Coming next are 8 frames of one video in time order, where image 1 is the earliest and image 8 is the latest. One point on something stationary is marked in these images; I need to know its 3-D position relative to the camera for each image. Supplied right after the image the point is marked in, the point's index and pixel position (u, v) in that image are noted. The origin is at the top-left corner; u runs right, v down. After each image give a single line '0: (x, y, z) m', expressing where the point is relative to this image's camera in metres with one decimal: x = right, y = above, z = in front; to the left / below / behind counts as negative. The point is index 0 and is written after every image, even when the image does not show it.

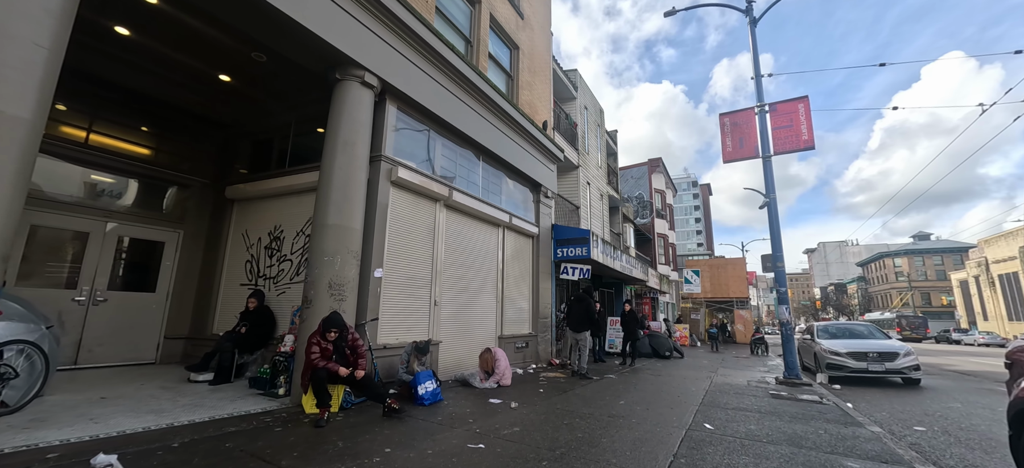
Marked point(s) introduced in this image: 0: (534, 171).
0: (+0.6, +1.7, +10.8) m
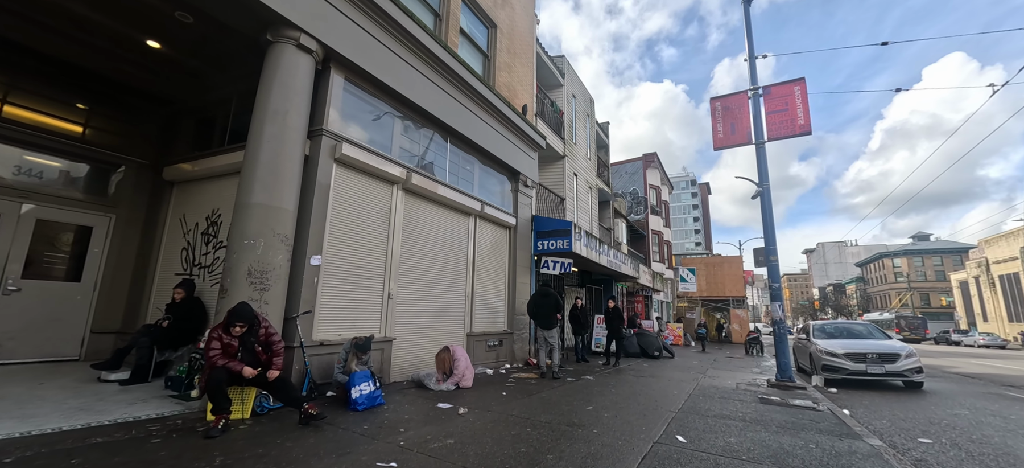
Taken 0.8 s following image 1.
0: (0.0, +2.0, +10.1) m
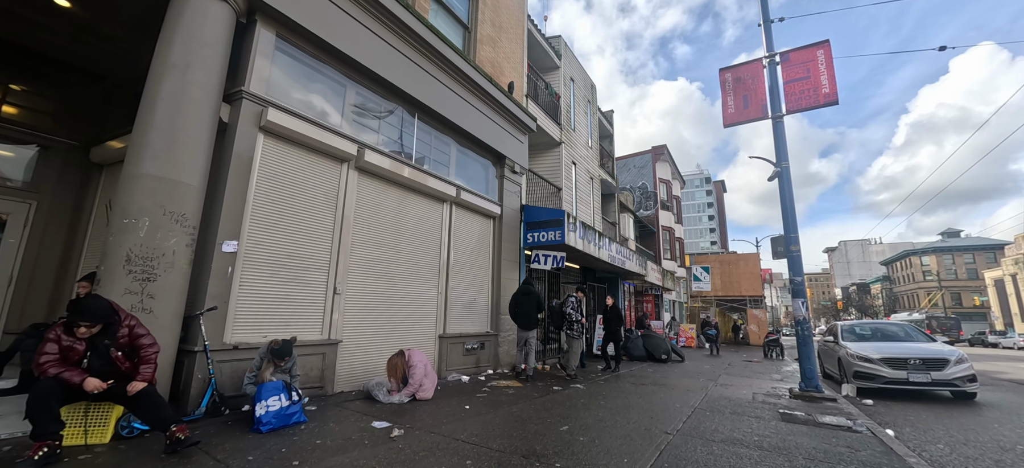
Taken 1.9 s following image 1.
0: (-0.4, +2.2, +9.1) m
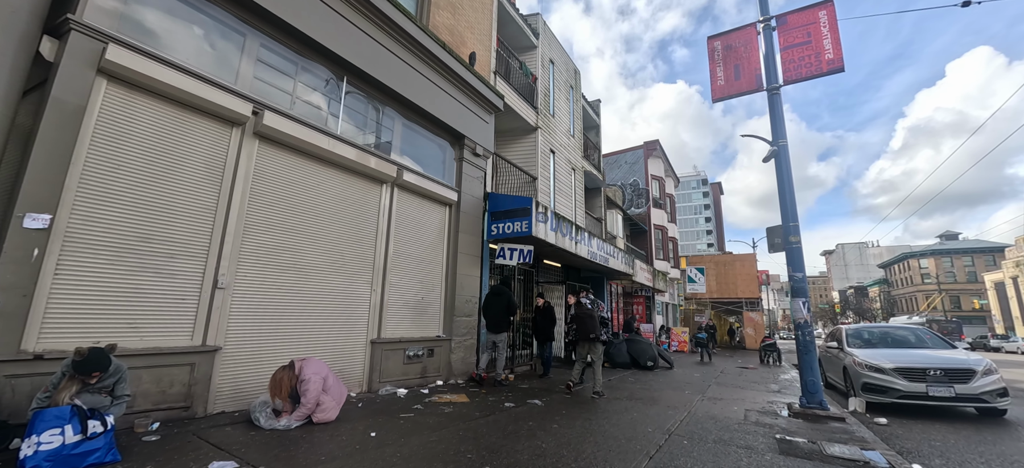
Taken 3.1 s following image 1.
0: (-1.2, +2.4, +8.0) m
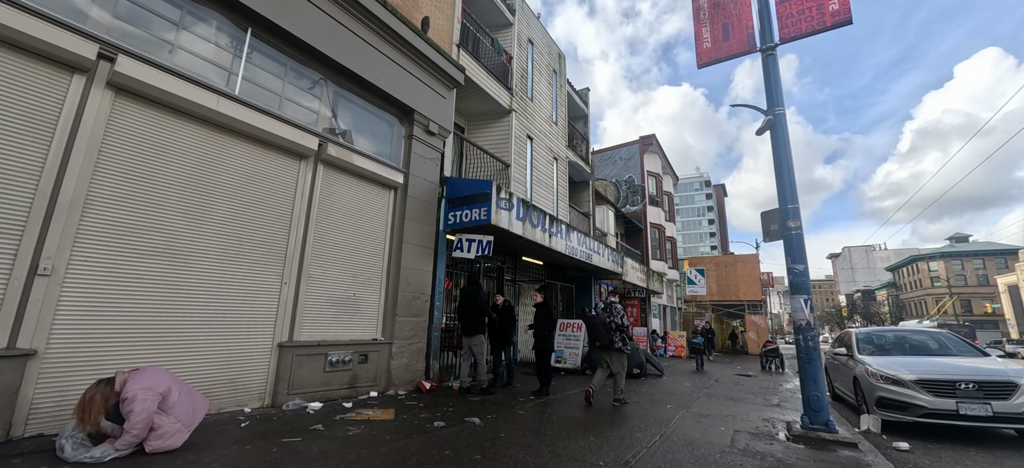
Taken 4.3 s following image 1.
0: (-1.9, +2.6, +7.0) m
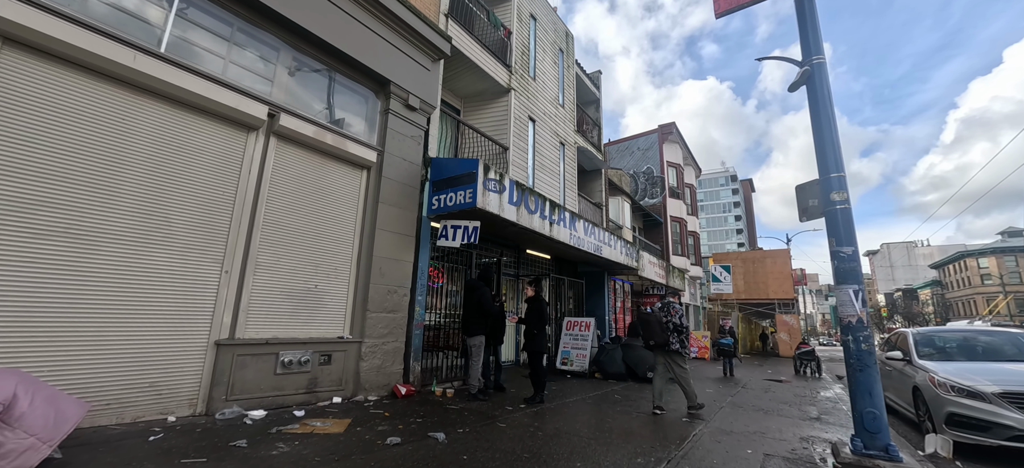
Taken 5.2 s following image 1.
0: (-2.1, +2.8, +6.3) m
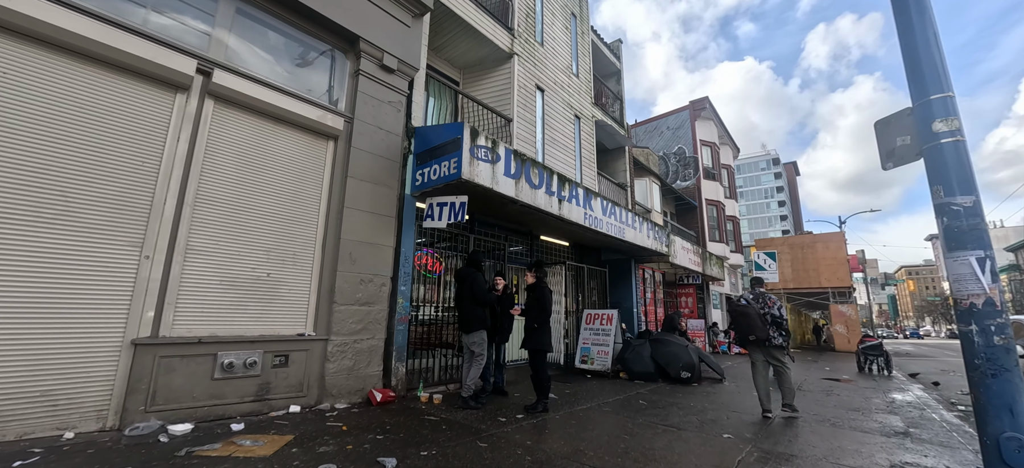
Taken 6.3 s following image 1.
0: (-2.3, +3.1, +5.4) m
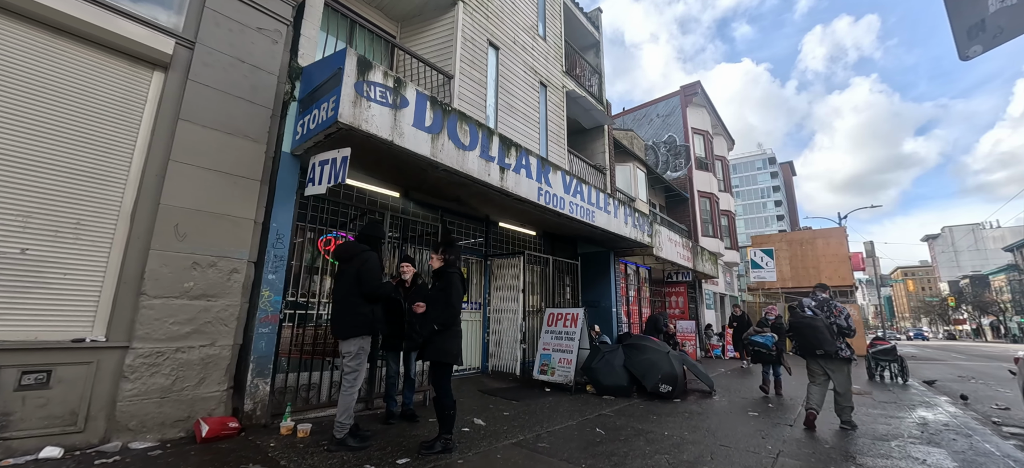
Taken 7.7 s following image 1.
0: (-3.2, +3.4, +4.0) m
